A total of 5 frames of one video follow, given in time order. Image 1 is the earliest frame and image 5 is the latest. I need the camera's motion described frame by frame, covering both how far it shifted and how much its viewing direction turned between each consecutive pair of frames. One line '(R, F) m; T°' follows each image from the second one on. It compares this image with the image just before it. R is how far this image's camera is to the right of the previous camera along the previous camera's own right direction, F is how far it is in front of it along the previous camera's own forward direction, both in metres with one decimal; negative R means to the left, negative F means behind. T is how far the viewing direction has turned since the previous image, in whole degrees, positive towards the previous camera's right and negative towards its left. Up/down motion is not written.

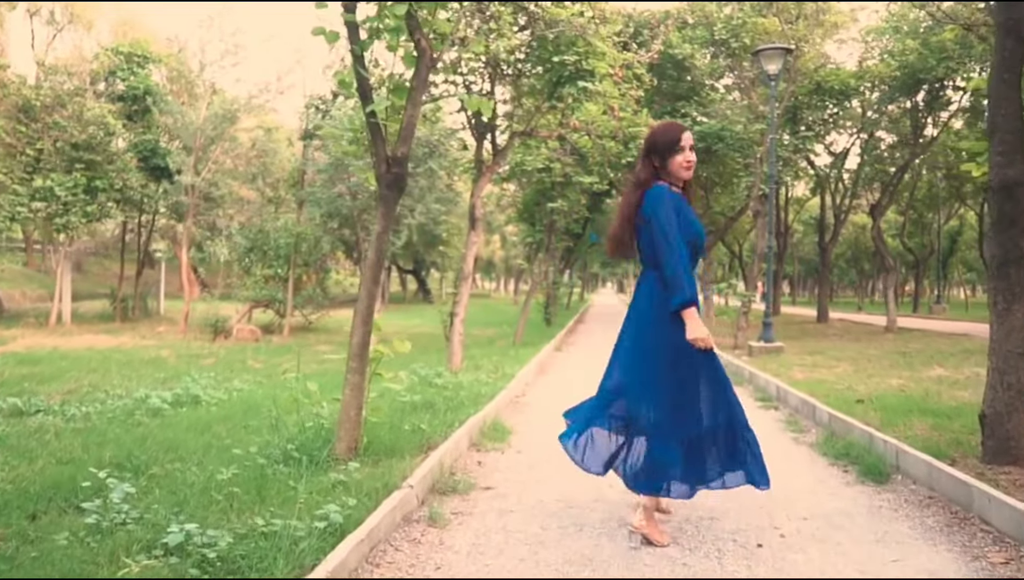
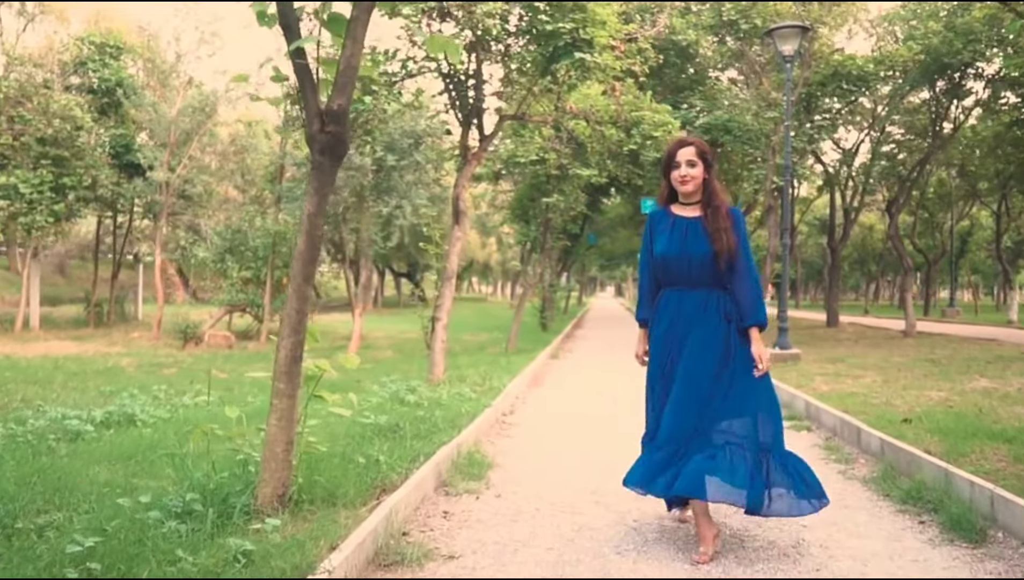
(+0.1, +1.5) m; 0°
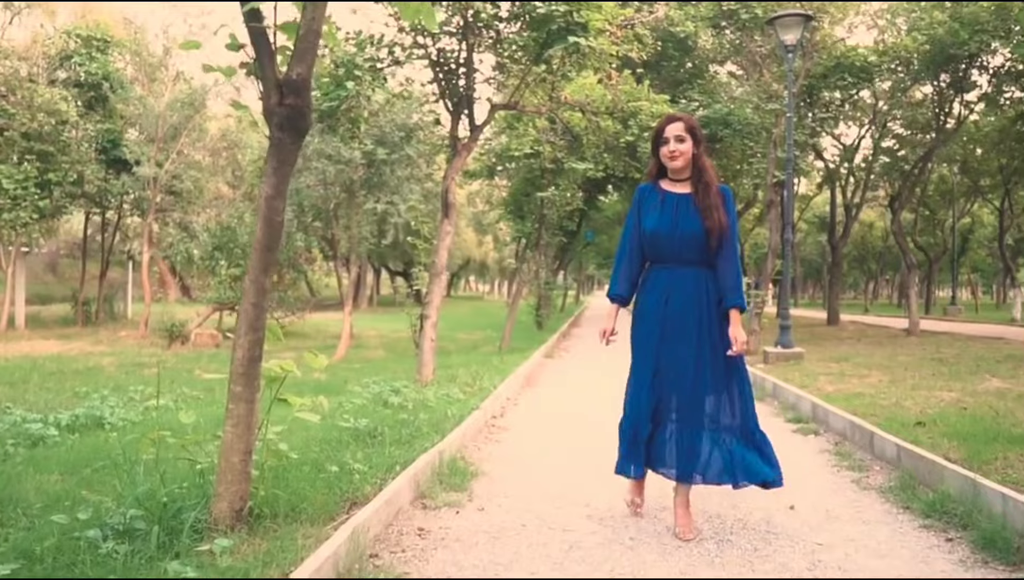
(+0.1, +0.5) m; 0°
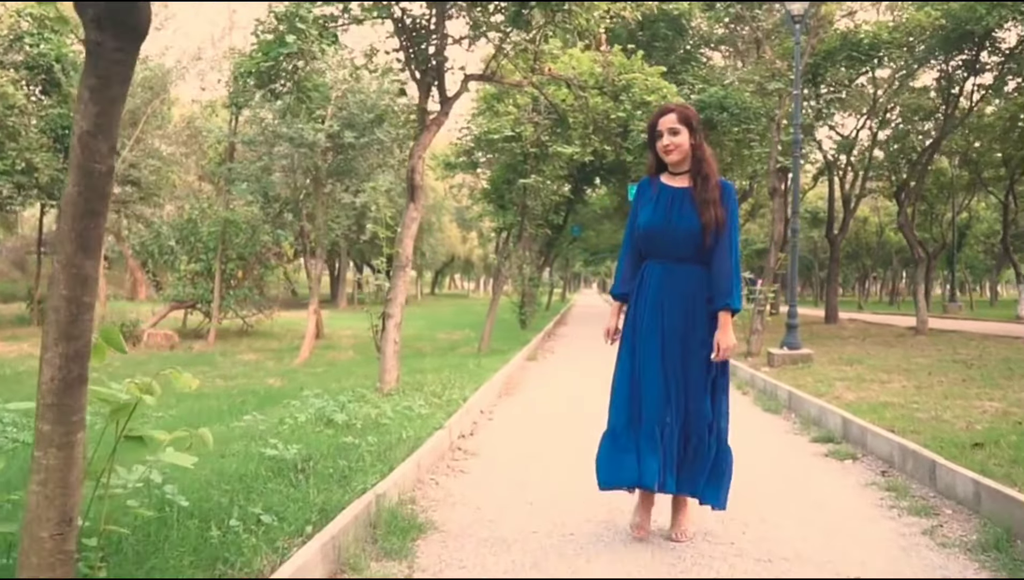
(+0.1, +1.4) m; +1°
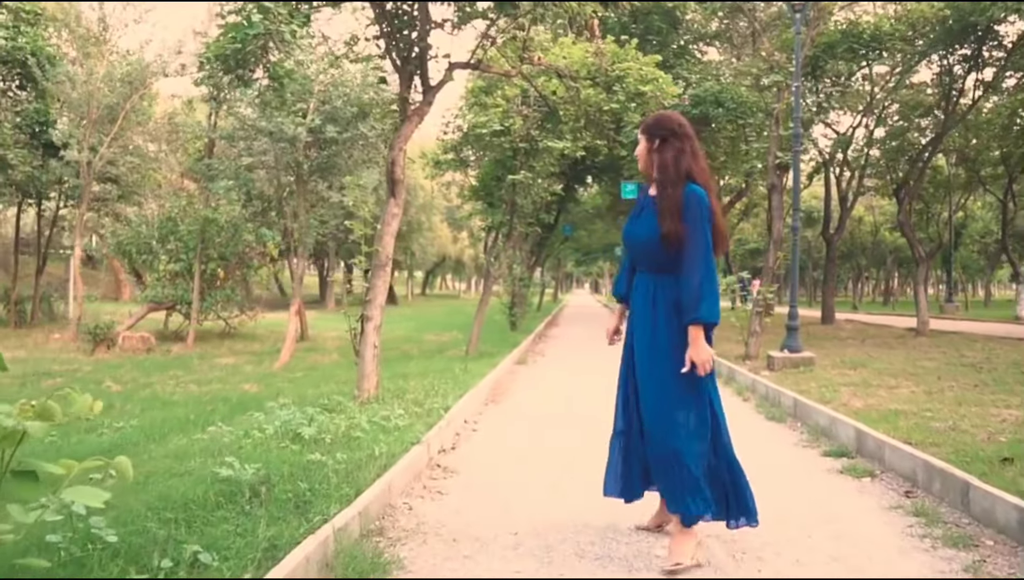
(0.0, +0.6) m; 0°
